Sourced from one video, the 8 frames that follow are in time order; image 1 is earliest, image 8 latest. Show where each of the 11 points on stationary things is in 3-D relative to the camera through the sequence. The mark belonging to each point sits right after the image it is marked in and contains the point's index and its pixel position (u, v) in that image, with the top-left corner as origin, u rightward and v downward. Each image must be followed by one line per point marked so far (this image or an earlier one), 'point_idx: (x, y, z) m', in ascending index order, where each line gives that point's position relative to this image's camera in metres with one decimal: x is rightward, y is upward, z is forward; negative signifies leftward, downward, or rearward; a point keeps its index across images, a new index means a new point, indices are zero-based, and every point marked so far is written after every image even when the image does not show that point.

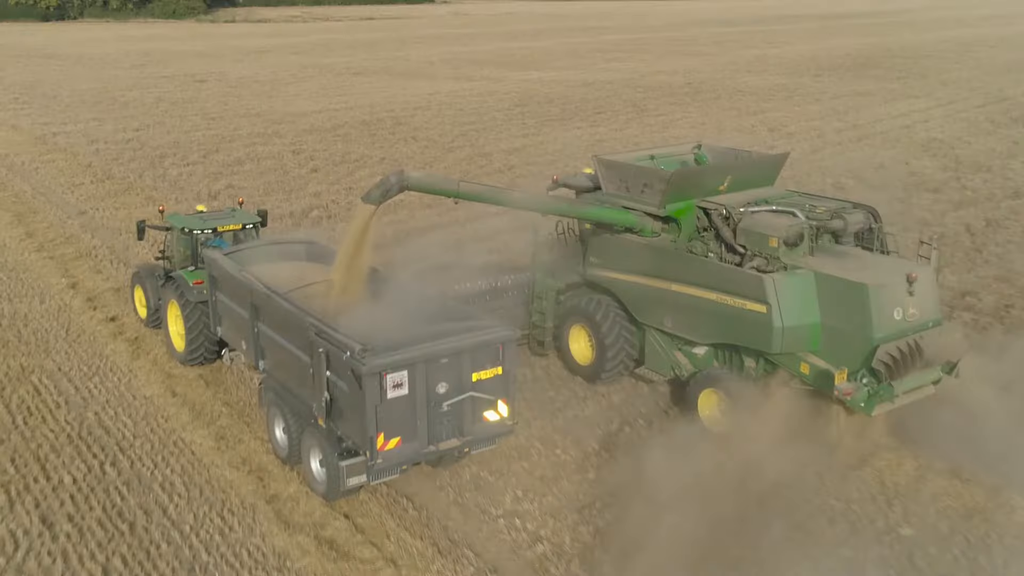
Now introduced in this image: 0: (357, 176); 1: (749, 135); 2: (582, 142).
0: (-2.5, +1.8, +12.6) m
1: (+4.7, +3.0, +15.1) m
2: (+1.4, +2.8, +14.7) m
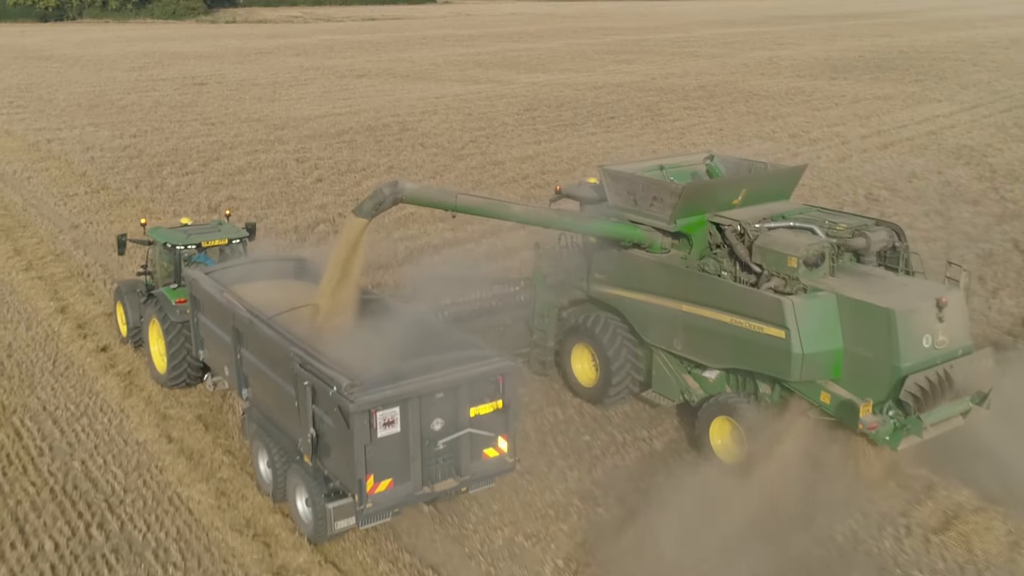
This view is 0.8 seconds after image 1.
0: (-2.3, +1.6, +12.0) m
1: (+4.9, +2.8, +14.5) m
2: (+1.6, +2.6, +14.1) m
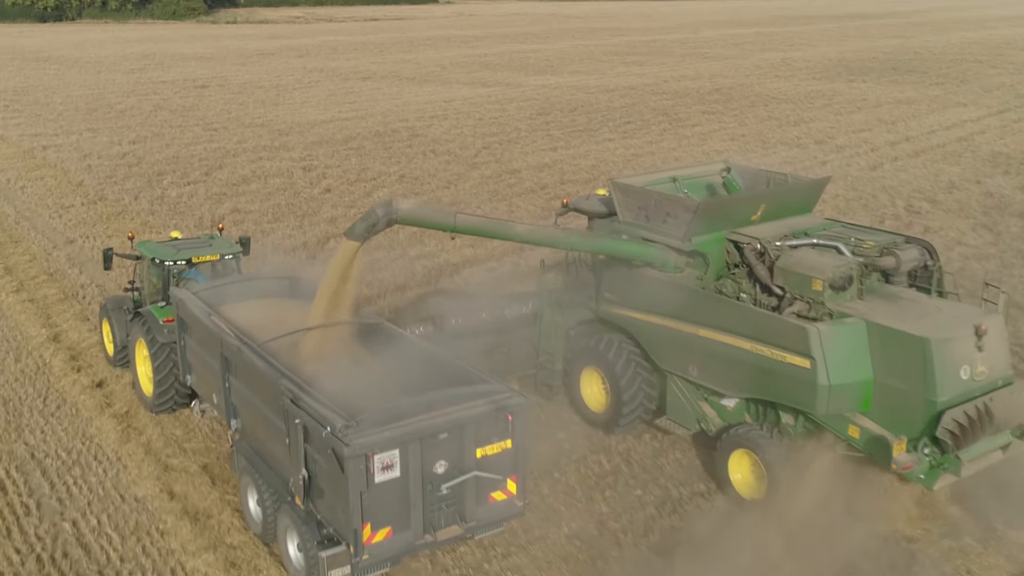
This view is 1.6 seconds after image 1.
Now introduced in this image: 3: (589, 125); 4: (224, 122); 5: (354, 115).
0: (-2.0, +1.3, +11.4) m
1: (+5.2, +2.5, +13.9) m
2: (+1.9, +2.3, +13.5) m
3: (+1.6, +3.5, +16.2) m
4: (-6.6, +3.8, +17.5) m
5: (-3.6, +4.0, +17.6) m
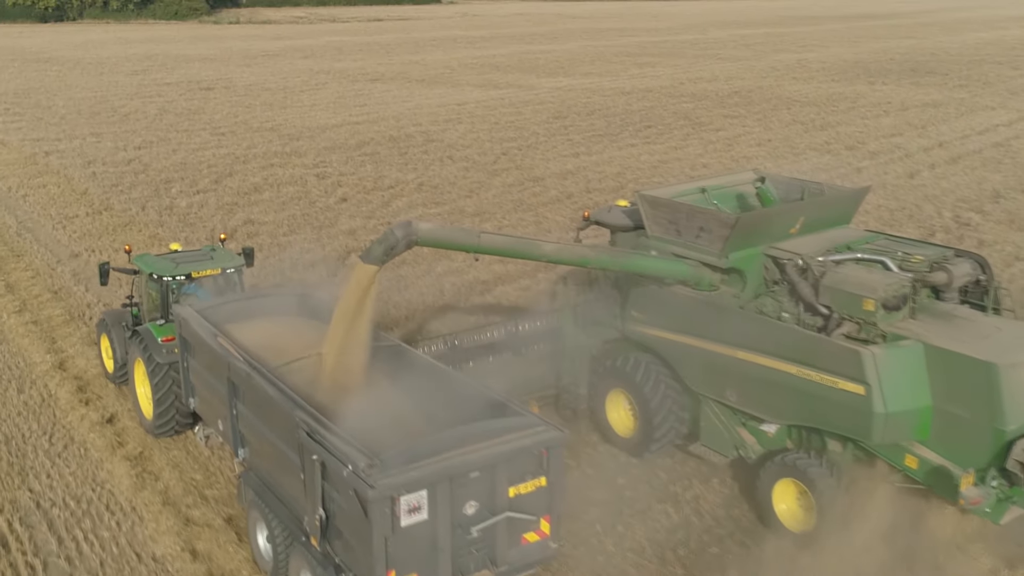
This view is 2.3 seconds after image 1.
0: (-1.7, +1.1, +10.9) m
1: (+5.6, +2.3, +13.4) m
2: (+2.2, +2.1, +13.0) m
3: (+2.0, +3.3, +15.7) m
4: (-6.2, +3.6, +16.9) m
5: (-3.3, +3.8, +17.1) m
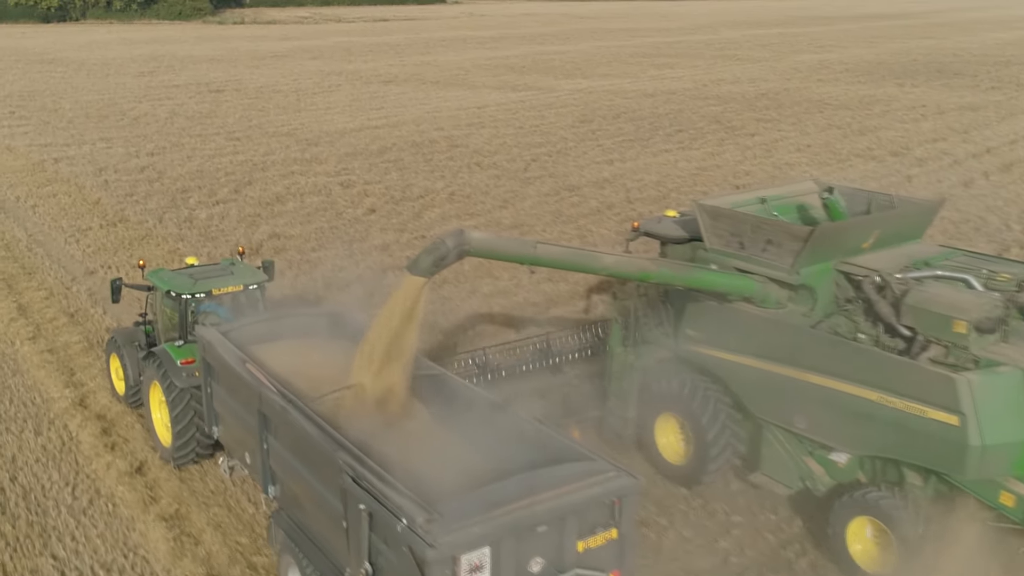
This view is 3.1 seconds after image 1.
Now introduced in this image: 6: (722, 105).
0: (-1.2, +0.9, +10.3) m
1: (+6.1, +2.1, +12.8) m
2: (+2.7, +1.9, +12.4) m
3: (+2.5, +3.0, +15.1) m
4: (-5.7, +3.4, +16.3) m
5: (-2.8, +3.6, +16.5) m
6: (+5.0, +4.4, +18.3) m
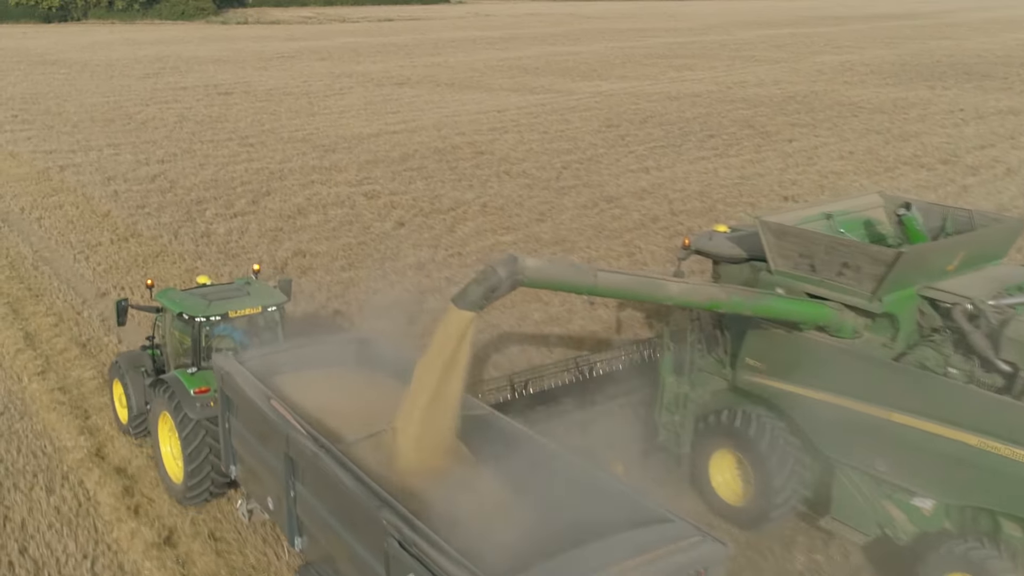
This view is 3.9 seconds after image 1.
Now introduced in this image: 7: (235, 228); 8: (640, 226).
0: (-0.7, +0.7, +9.6) m
1: (+6.6, +1.9, +12.2) m
2: (+3.2, +1.7, +11.7) m
3: (+3.0, +2.8, +14.5) m
4: (-5.2, +3.1, +15.7) m
5: (-2.3, +3.3, +15.8) m
6: (+5.5, +4.1, +17.6) m
7: (-3.9, +0.9, +10.7) m
8: (+1.6, +0.8, +9.7) m
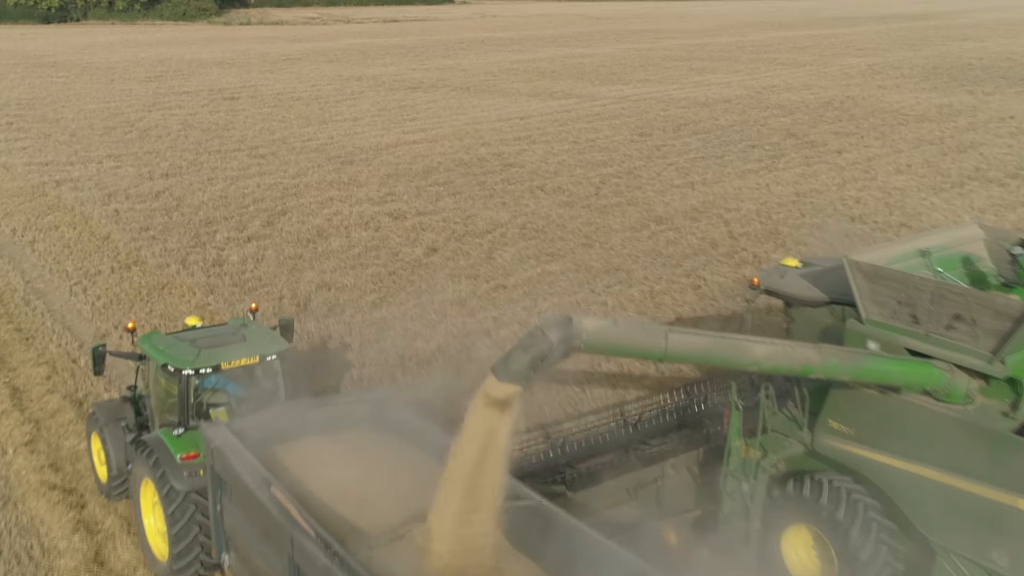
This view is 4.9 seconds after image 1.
0: (-0.2, +0.3, +8.7) m
1: (+7.1, +1.5, +11.2) m
2: (+3.7, +1.3, +10.8) m
3: (+3.5, +2.4, +13.5) m
4: (-4.7, +2.8, +14.7) m
5: (-1.8, +3.0, +14.9) m
6: (+6.0, +3.8, +16.7) m
7: (-3.4, +0.5, +9.7) m
8: (+2.1, +0.4, +8.8) m
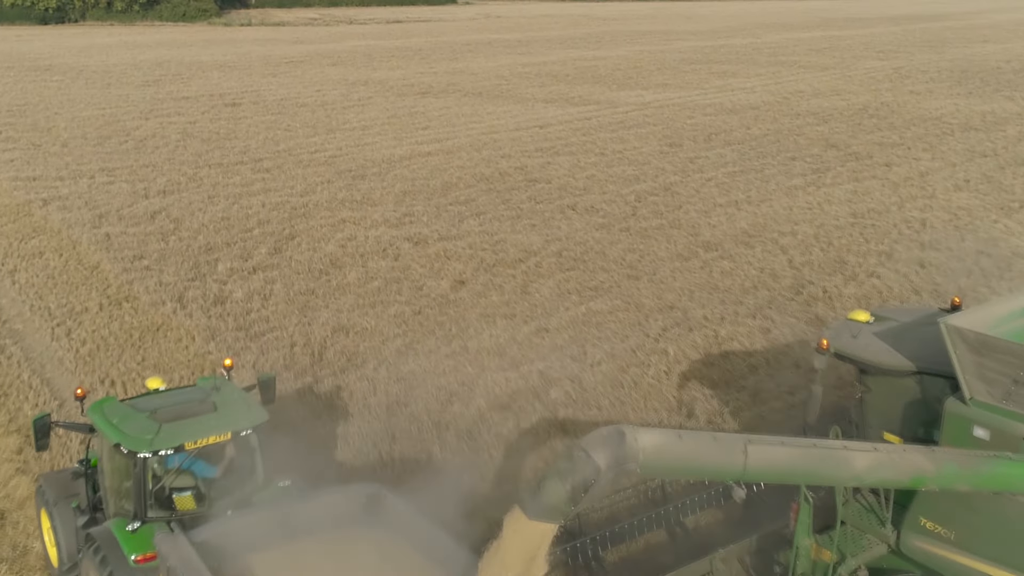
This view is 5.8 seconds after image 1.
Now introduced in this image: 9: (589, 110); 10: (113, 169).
0: (+0.2, -0.1, +7.7) m
1: (+7.5, +1.1, +10.3) m
2: (+4.1, +0.9, +9.8) m
3: (+3.9, +2.0, +12.6) m
4: (-4.3, +2.4, +13.8) m
5: (-1.4, +2.6, +13.9) m
6: (+6.4, +3.4, +15.7) m
7: (-3.0, +0.1, +8.8) m
8: (+2.5, 0.0, +7.8) m
9: (+1.8, +4.1, +17.6) m
10: (-7.1, +2.2, +13.6) m
